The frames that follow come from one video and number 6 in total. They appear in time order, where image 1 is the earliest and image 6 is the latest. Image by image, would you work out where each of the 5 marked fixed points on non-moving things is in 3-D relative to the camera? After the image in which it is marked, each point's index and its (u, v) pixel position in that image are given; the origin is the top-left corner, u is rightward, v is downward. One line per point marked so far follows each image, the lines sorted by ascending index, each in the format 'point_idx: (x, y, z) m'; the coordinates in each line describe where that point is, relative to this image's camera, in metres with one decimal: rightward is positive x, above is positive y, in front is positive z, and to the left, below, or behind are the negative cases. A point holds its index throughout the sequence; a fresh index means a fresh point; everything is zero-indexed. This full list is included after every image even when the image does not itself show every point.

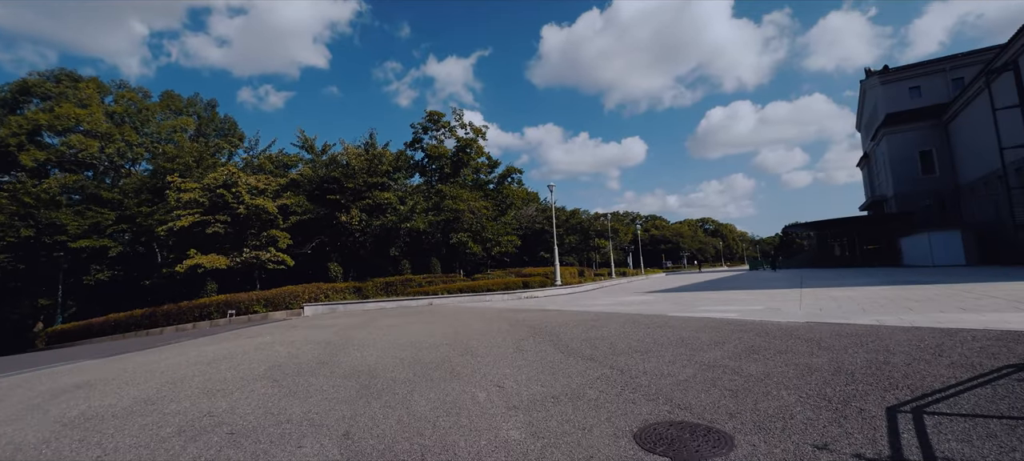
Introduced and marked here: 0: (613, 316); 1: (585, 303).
0: (+2.4, -2.0, +10.7) m
1: (+2.5, -2.5, +15.6) m
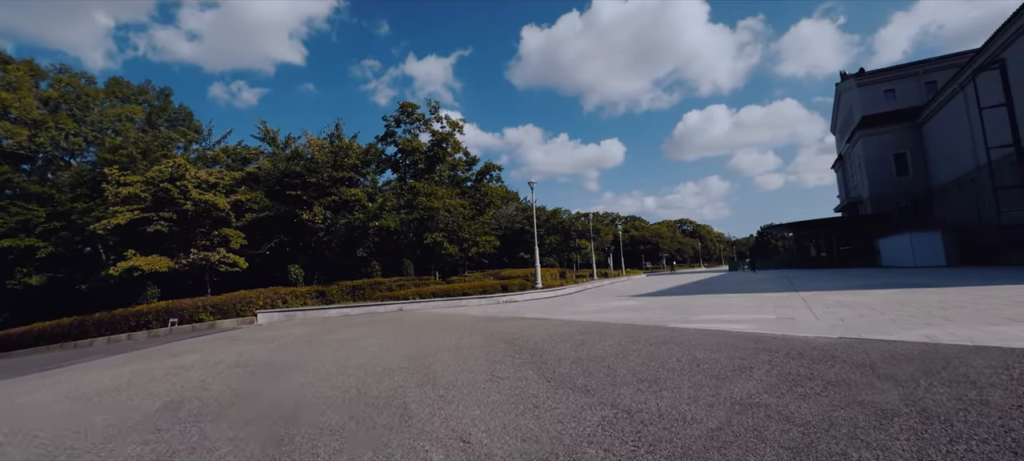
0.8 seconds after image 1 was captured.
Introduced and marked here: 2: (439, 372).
0: (+1.9, -1.9, +9.3) m
1: (+1.8, -2.5, +14.2) m
2: (-1.0, -1.9, +6.2) m
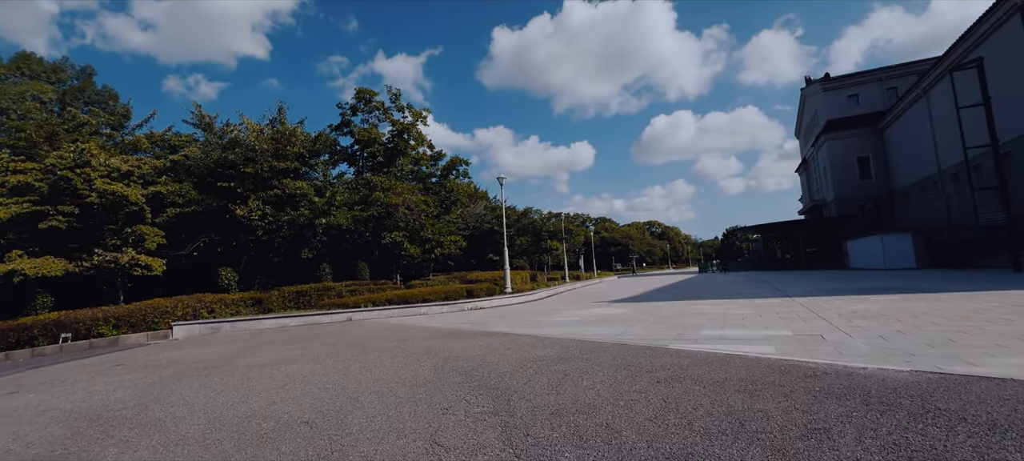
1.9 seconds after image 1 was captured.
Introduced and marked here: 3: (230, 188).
0: (+1.2, -1.9, +7.3) m
1: (+0.8, -2.4, +12.3) m
2: (-1.4, -1.8, +4.1) m
3: (-11.2, +1.7, +18.1) m
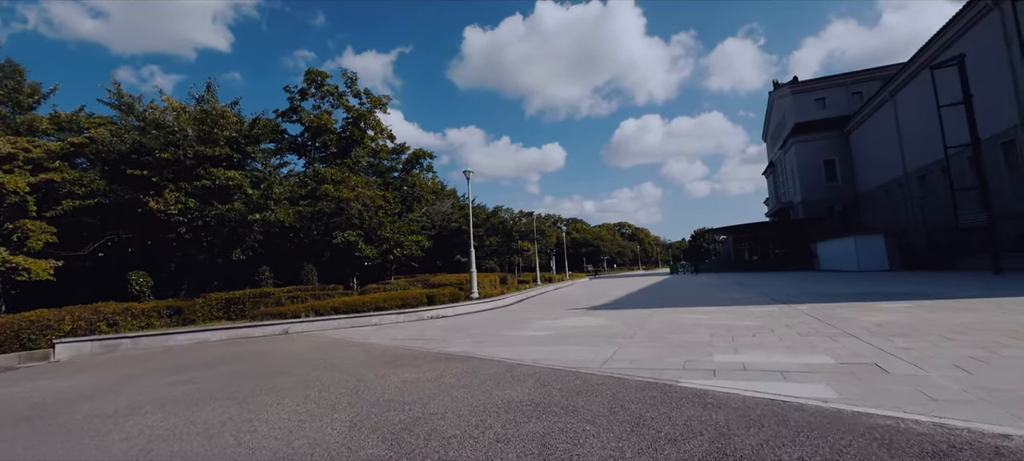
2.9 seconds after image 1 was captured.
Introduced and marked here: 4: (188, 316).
0: (+0.7, -1.8, +5.4) m
1: (0.0, -2.3, +10.3) m
2: (-1.7, -1.7, +1.9) m
3: (-12.3, +1.8, +15.3) m
4: (-10.4, -2.7, +14.6) m
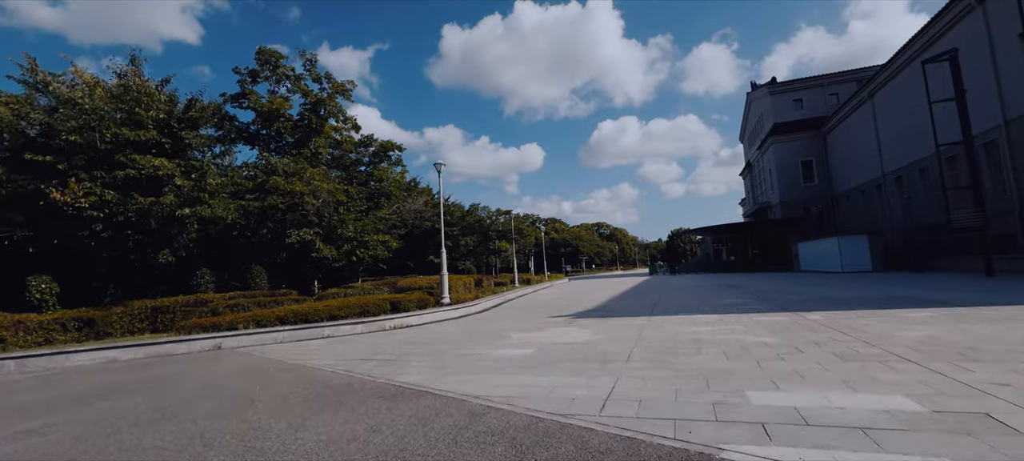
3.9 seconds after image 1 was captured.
0: (+0.4, -1.8, +3.6) m
1: (-0.6, -2.3, +8.5) m
2: (-1.9, -1.7, +0.1) m
3: (-13.1, +1.9, +12.9) m
4: (-11.1, -2.6, +12.3) m
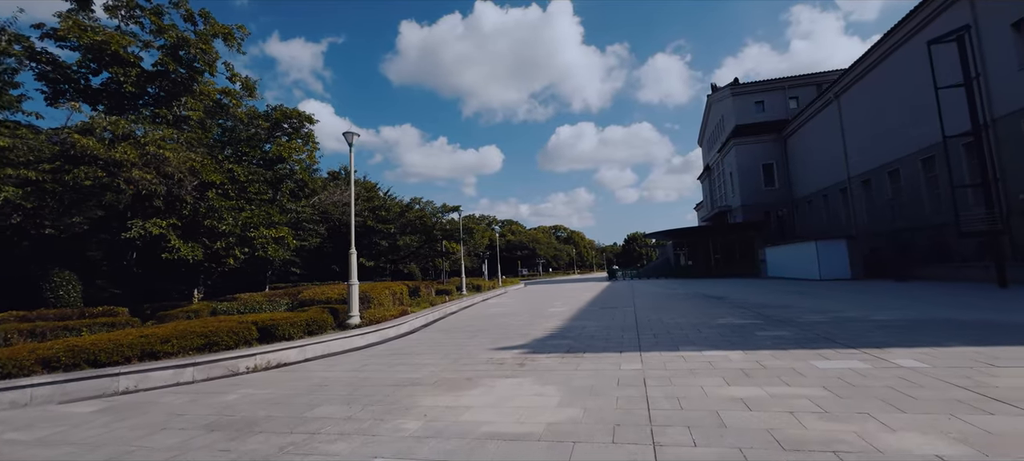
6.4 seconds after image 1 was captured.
0: (-0.2, -1.6, -0.9) m
1: (-1.6, -2.1, +3.8) m
2: (-2.1, -1.4, -4.7) m
3: (-14.4, +2.3, +7.1) m
4: (-12.5, -2.3, +6.6) m
